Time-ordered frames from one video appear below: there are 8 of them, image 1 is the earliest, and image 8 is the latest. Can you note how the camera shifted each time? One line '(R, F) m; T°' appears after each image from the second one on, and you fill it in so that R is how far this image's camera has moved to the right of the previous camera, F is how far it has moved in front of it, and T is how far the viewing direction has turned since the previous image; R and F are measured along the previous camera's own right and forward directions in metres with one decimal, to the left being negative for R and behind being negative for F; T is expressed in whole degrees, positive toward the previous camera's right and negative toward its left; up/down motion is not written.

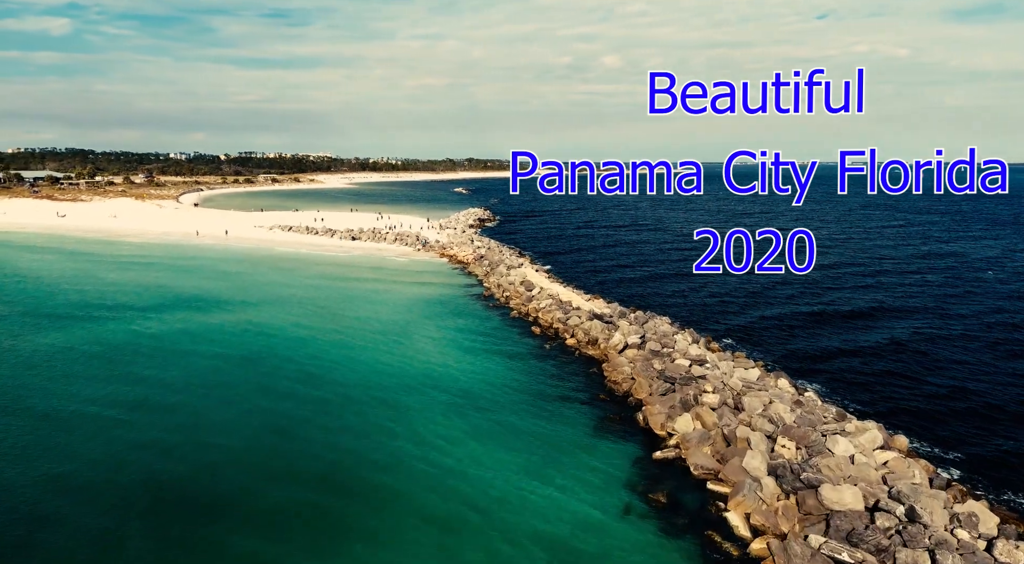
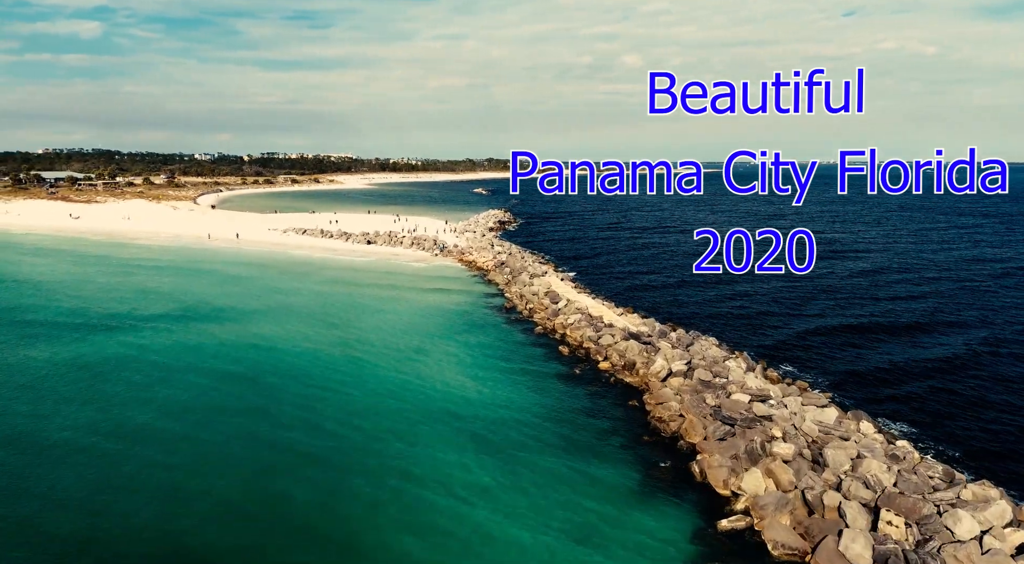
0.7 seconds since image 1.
(-0.2, +3.3) m; -2°
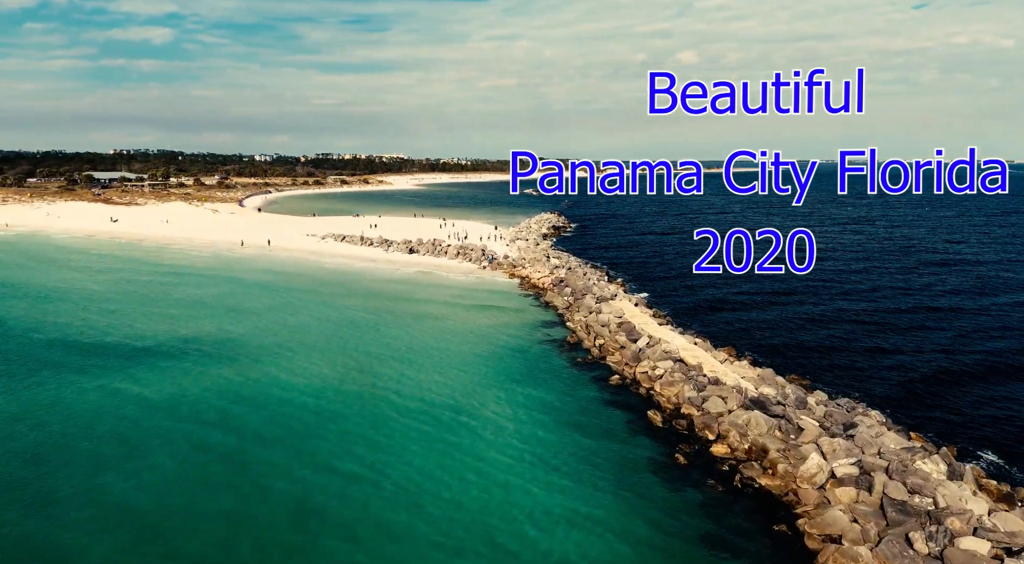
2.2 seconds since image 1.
(-0.7, +6.9) m; -4°
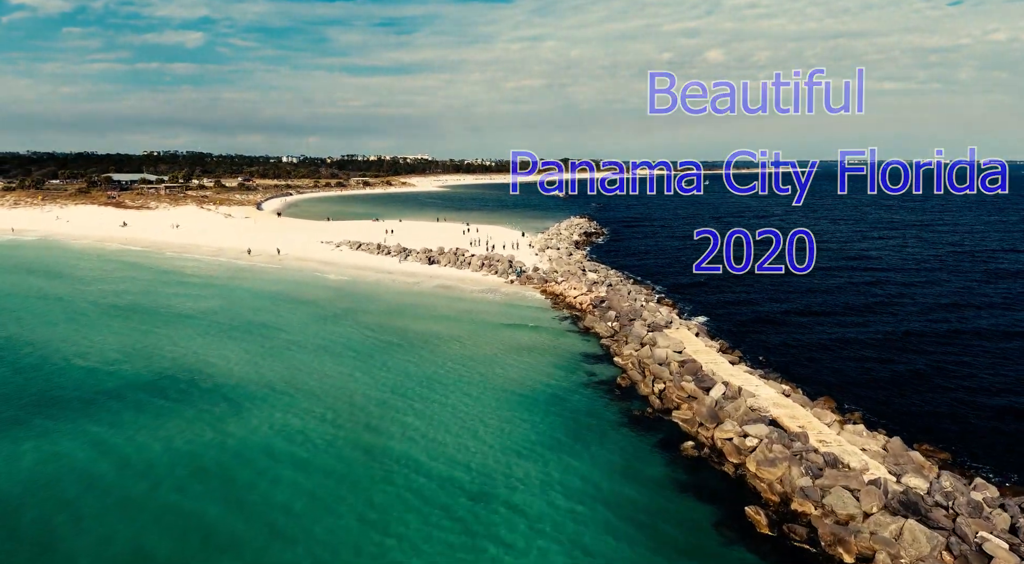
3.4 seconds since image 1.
(-0.5, +5.2) m; -2°
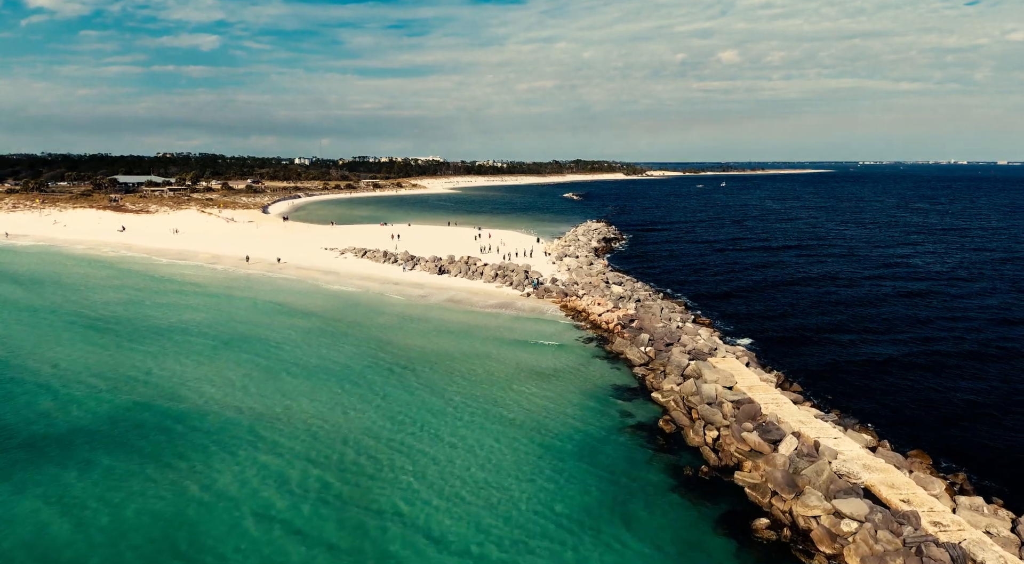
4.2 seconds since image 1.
(-0.3, +3.7) m; -1°
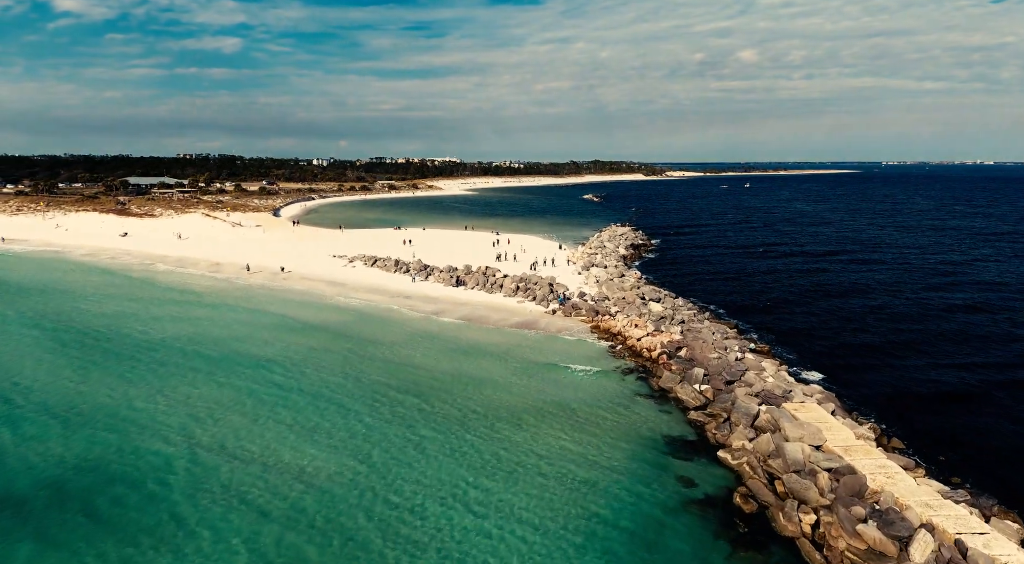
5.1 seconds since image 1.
(-0.4, +4.2) m; -1°
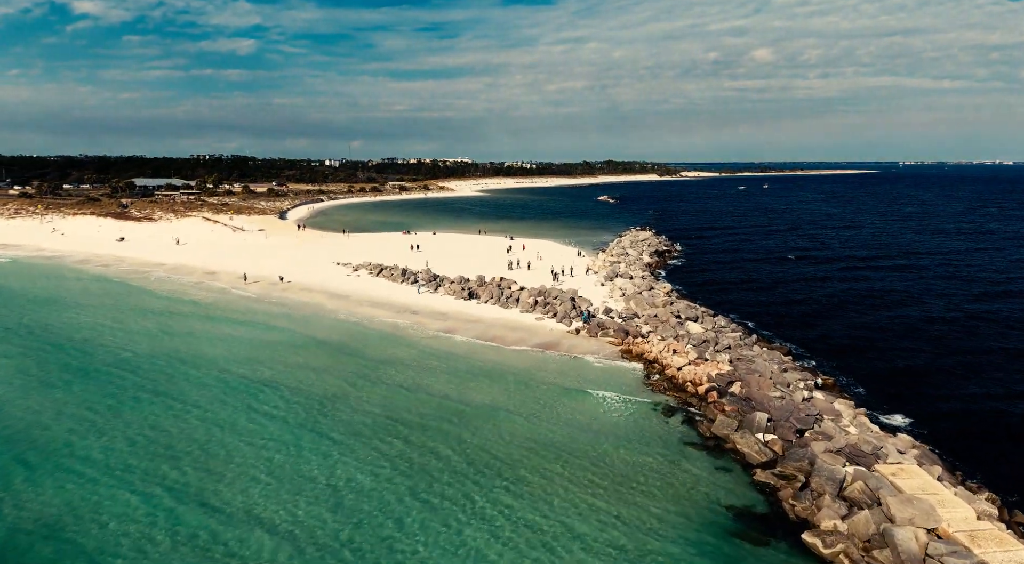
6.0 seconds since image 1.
(-0.3, +3.8) m; -1°
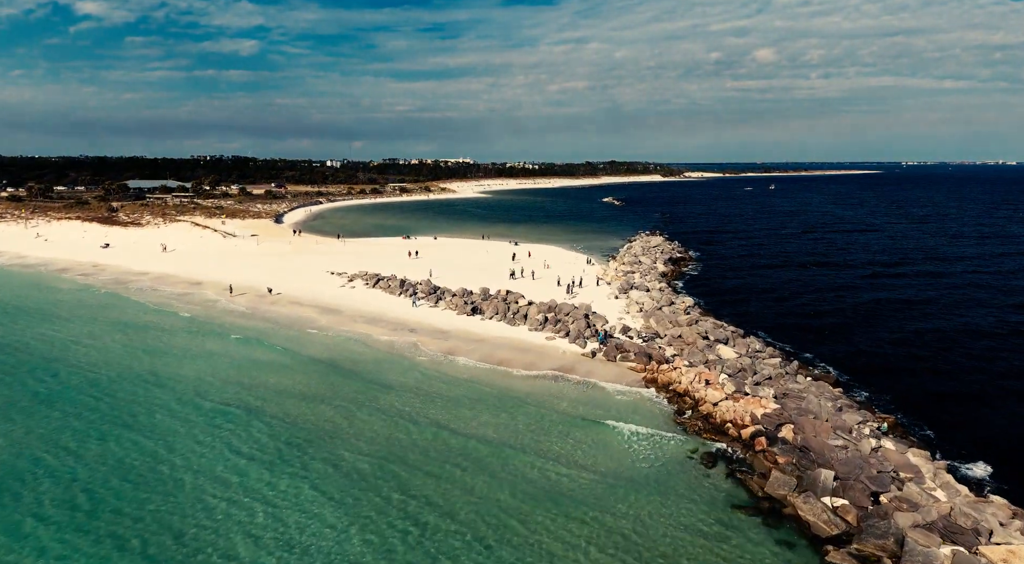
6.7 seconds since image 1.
(-0.3, +3.1) m; 0°
